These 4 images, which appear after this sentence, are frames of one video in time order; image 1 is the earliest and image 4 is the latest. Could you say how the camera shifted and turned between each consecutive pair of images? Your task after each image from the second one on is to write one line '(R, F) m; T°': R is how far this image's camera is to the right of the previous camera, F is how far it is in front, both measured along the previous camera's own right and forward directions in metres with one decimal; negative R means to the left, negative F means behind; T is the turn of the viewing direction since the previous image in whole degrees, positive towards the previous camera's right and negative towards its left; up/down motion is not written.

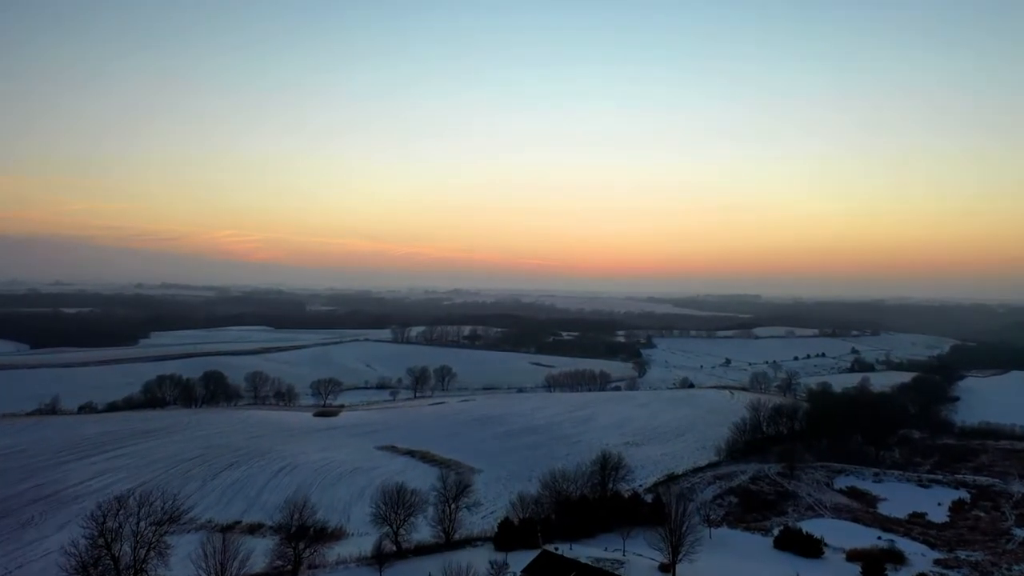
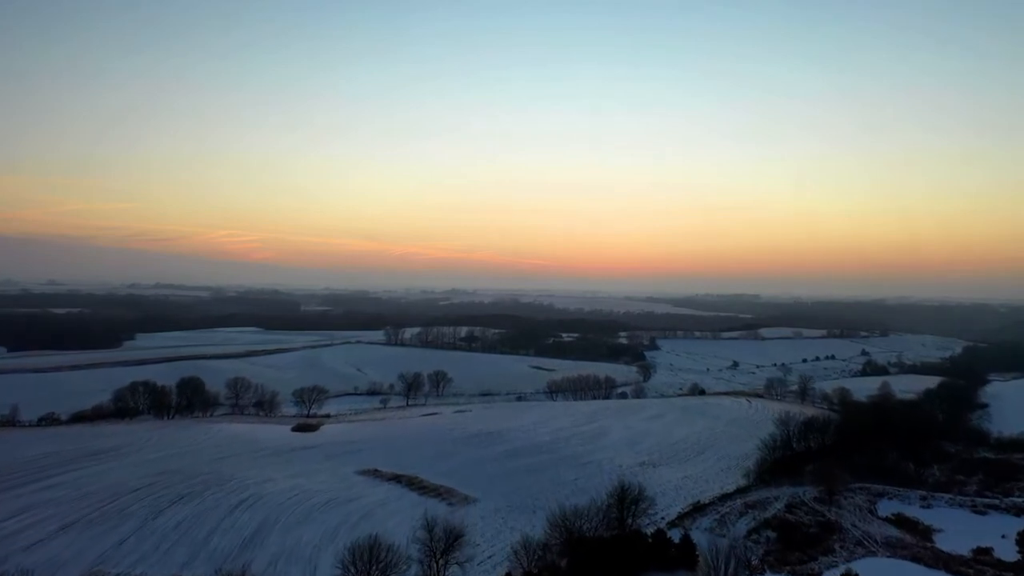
(-0.1, +3.0) m; 0°
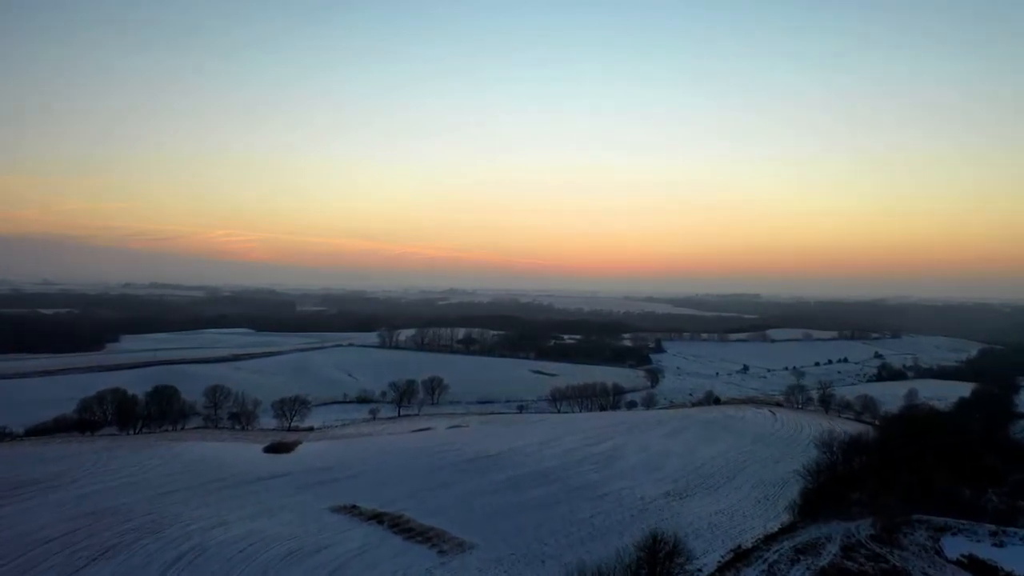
(-0.2, +3.2) m; 0°
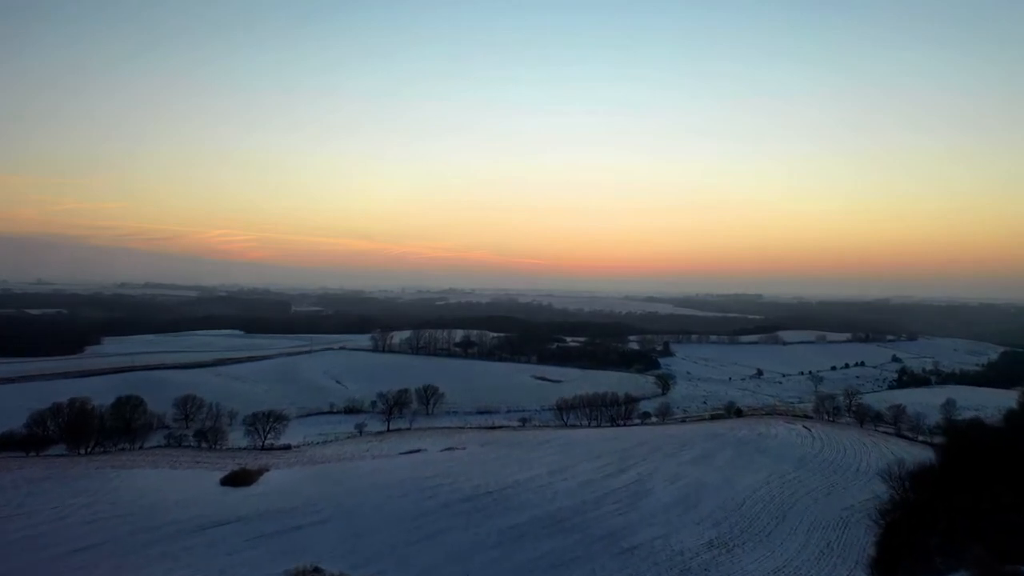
(-0.2, +3.7) m; 0°
